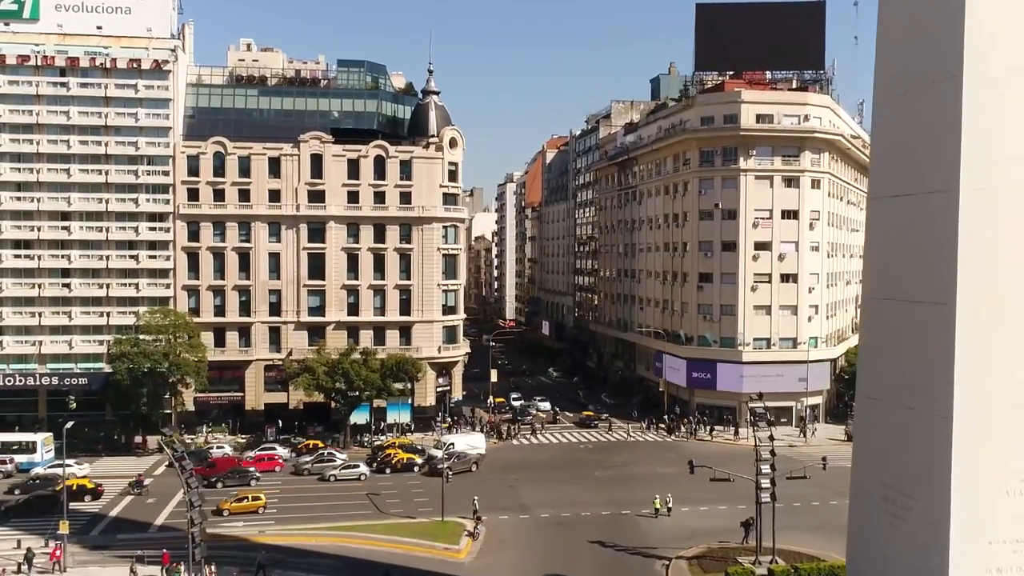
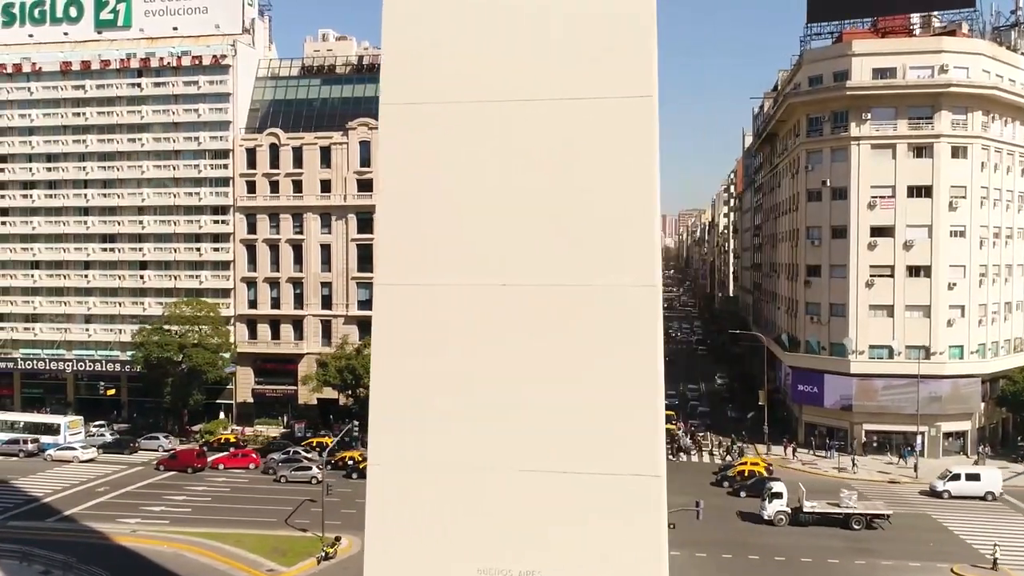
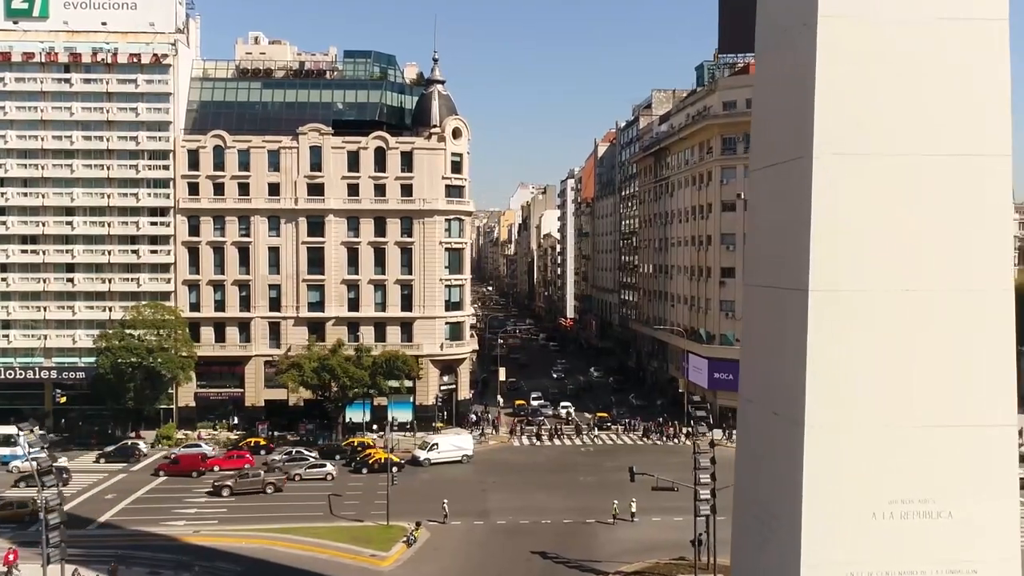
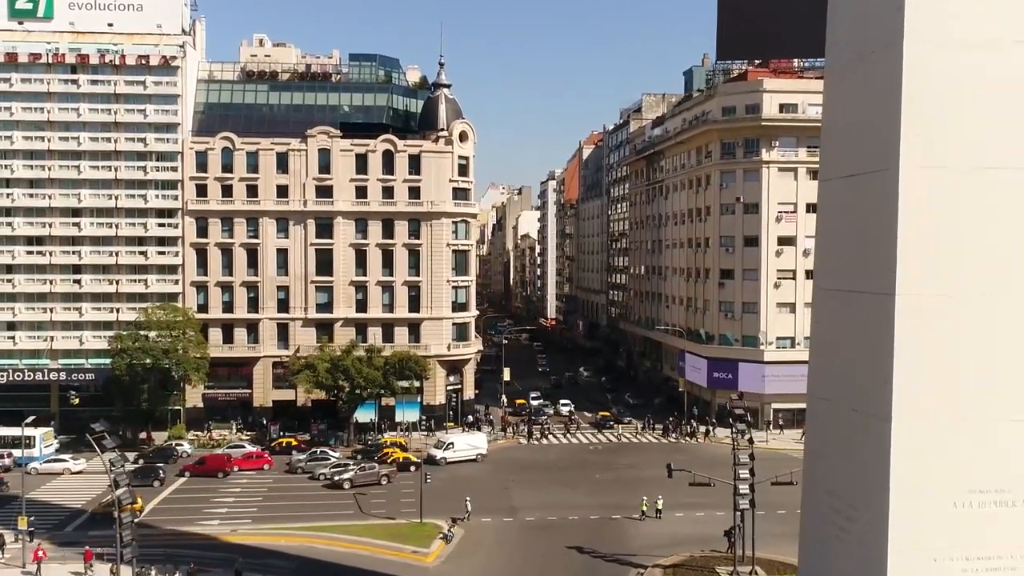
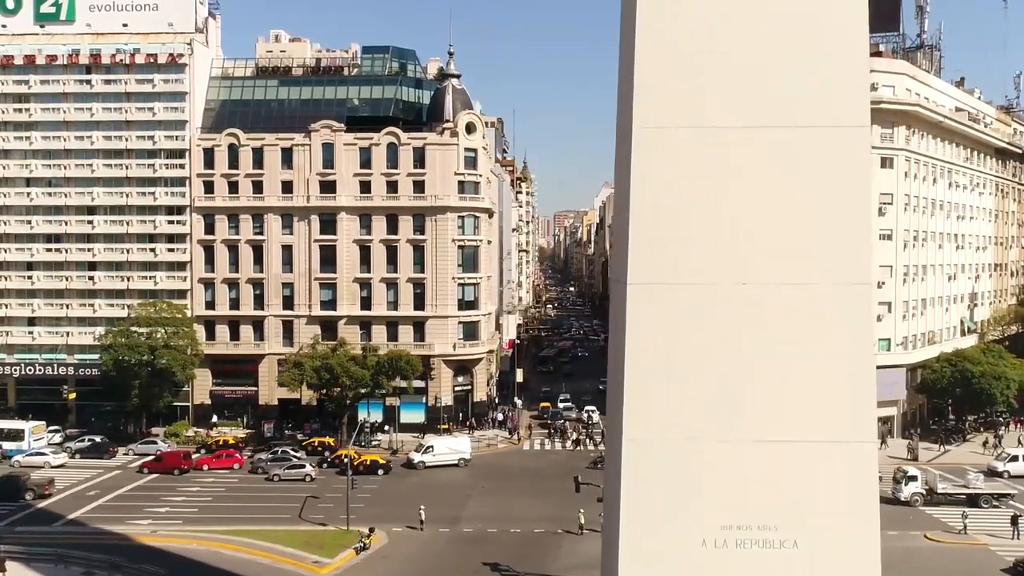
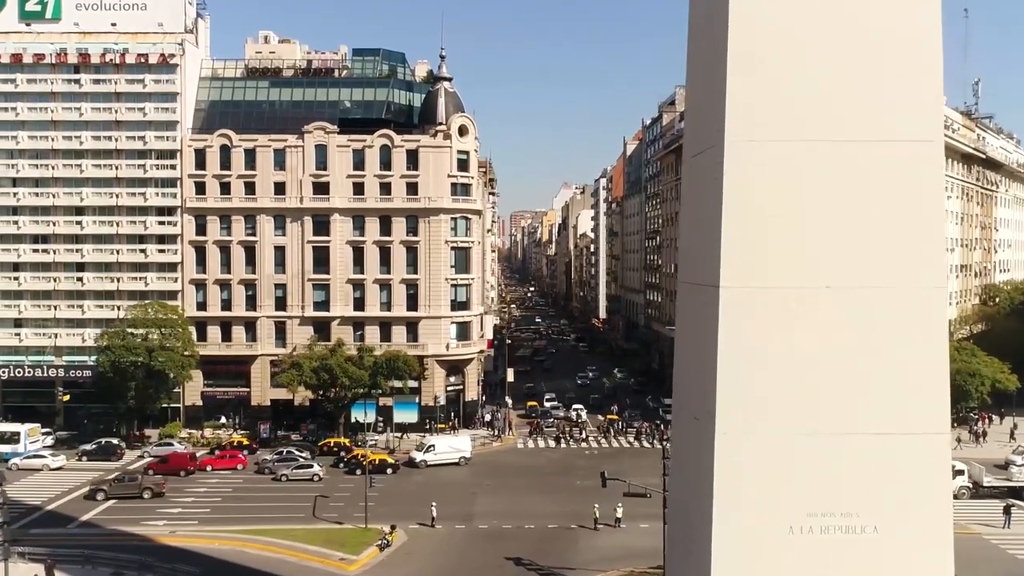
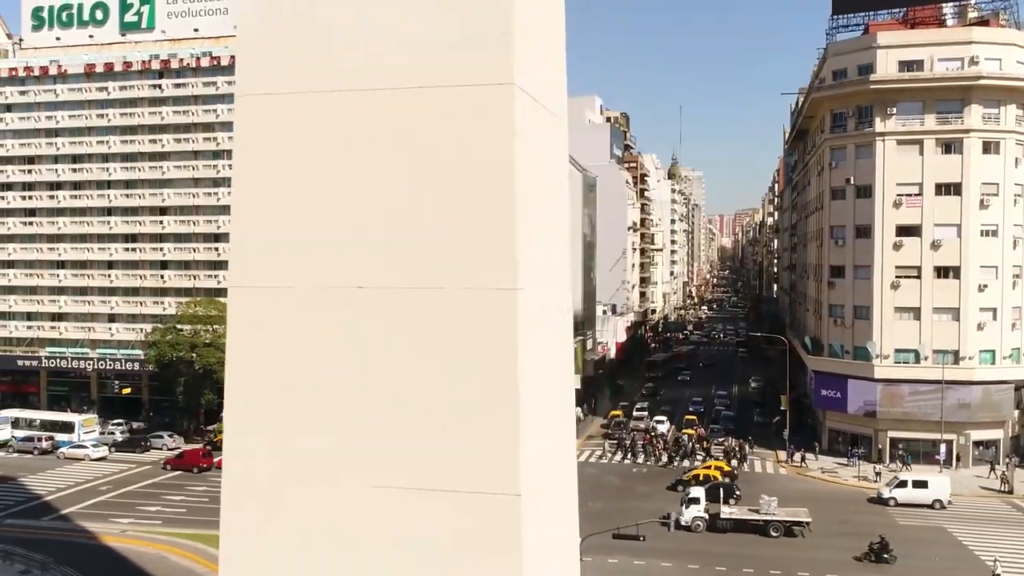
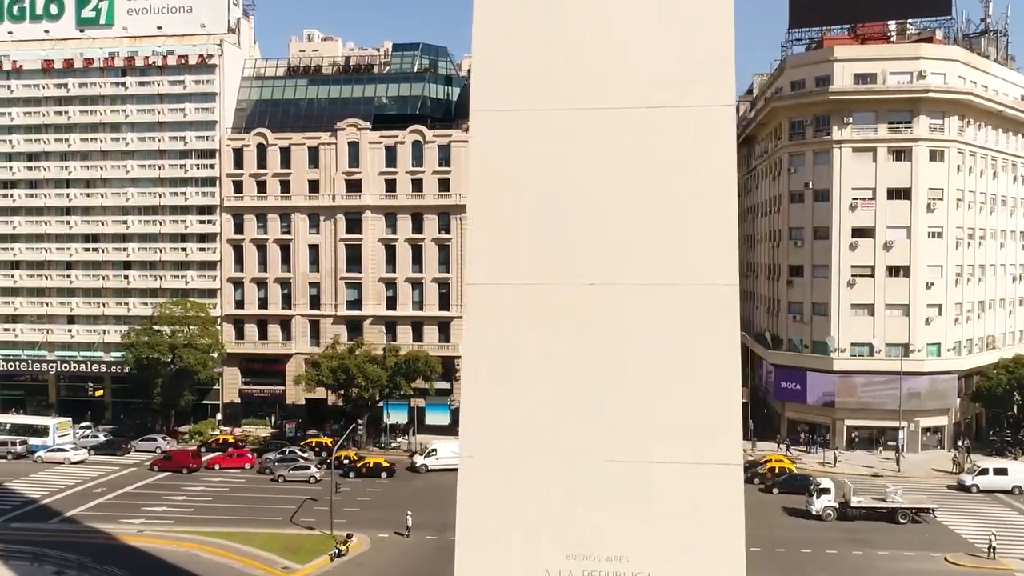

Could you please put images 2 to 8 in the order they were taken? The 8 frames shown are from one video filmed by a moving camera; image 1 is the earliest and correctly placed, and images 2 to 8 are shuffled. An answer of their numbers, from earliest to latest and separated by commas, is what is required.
4, 3, 6, 5, 8, 2, 7
